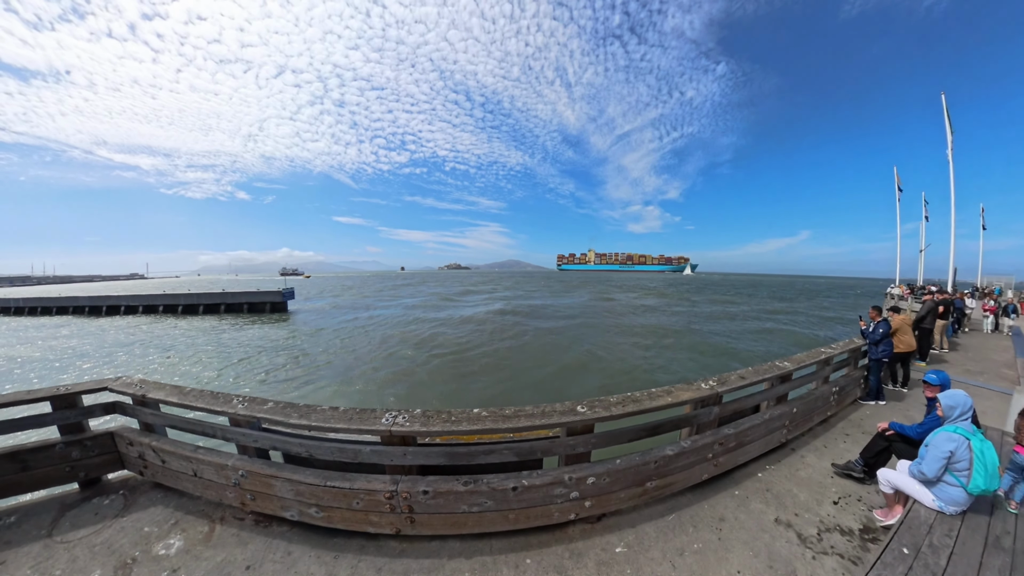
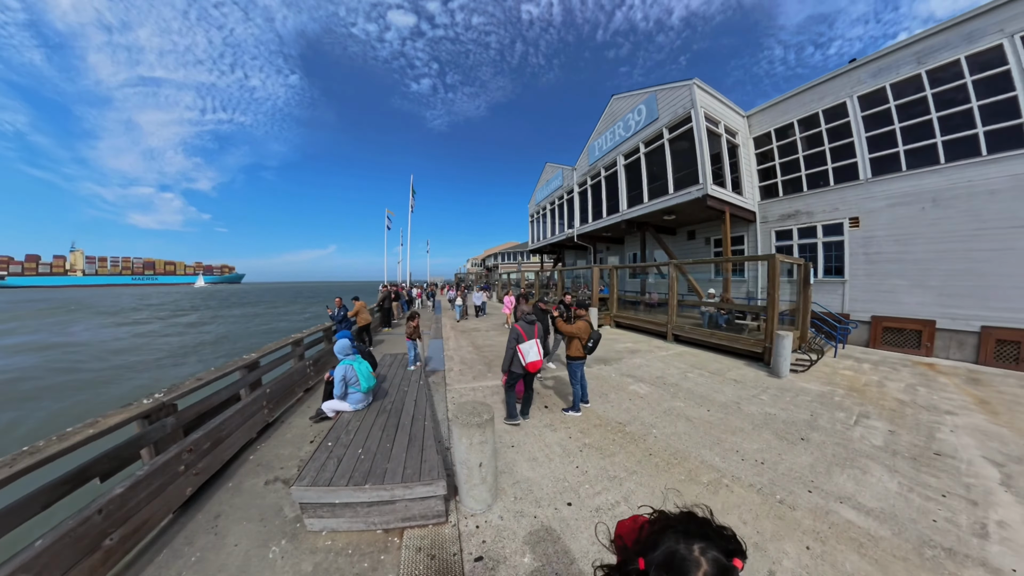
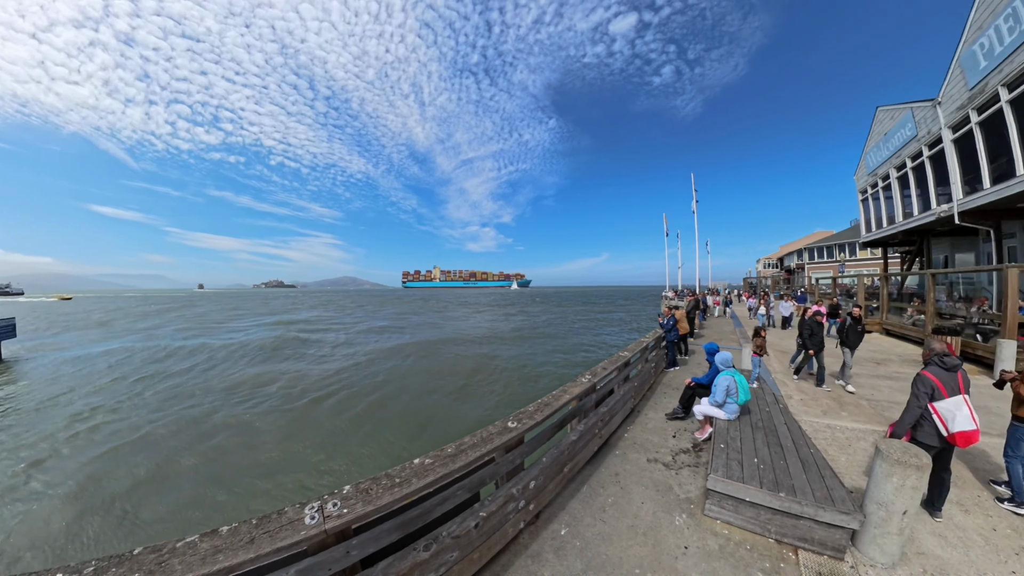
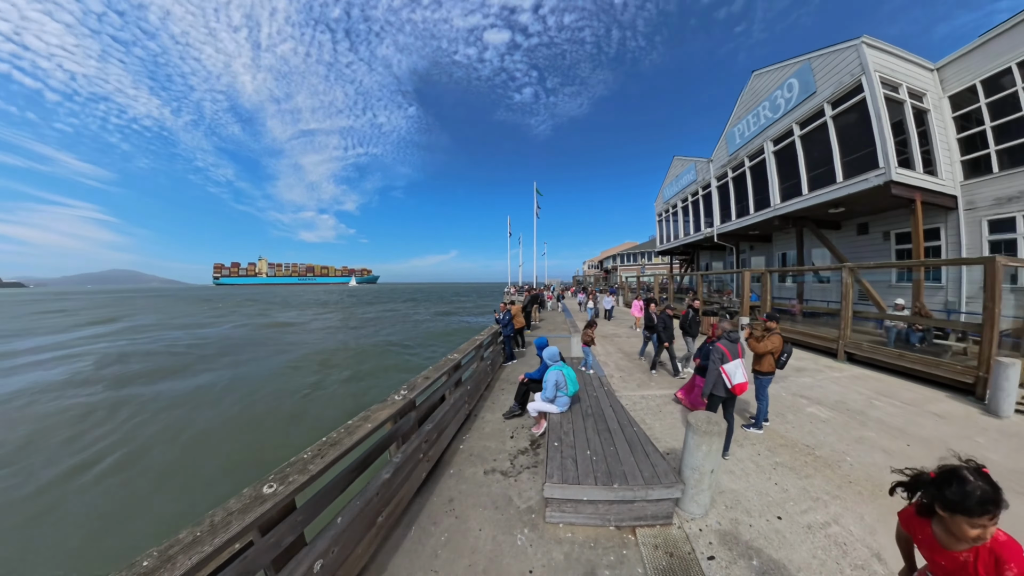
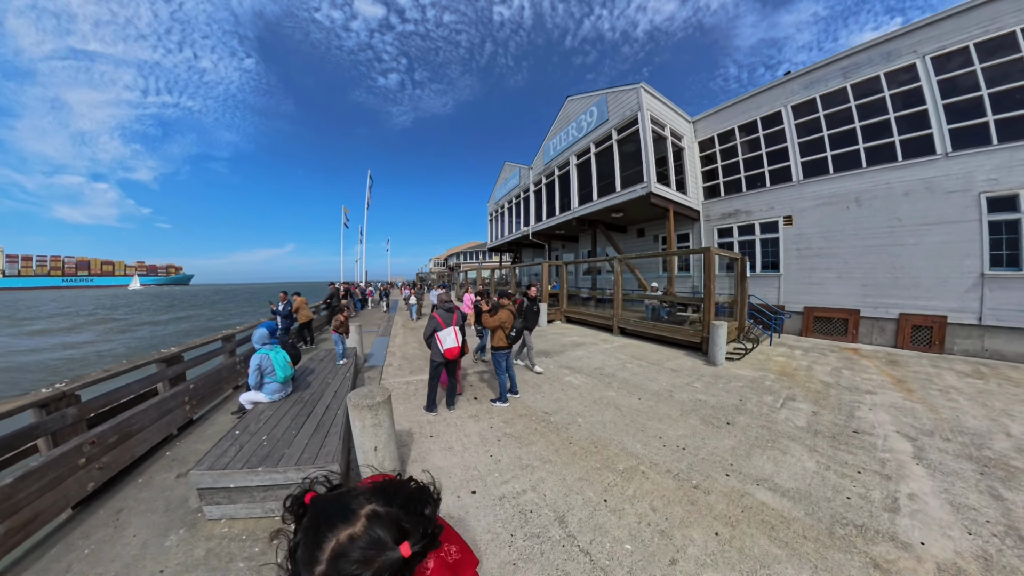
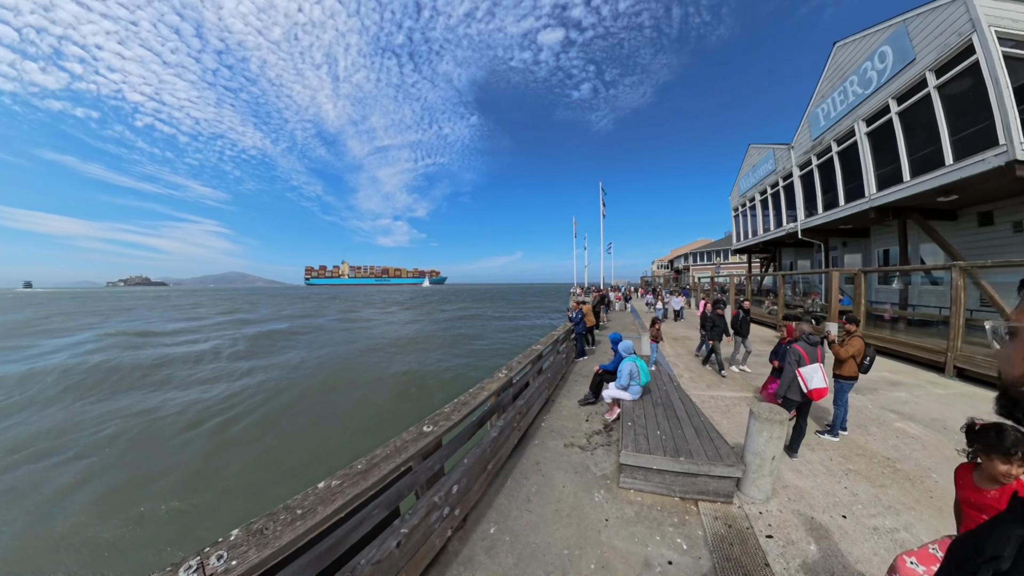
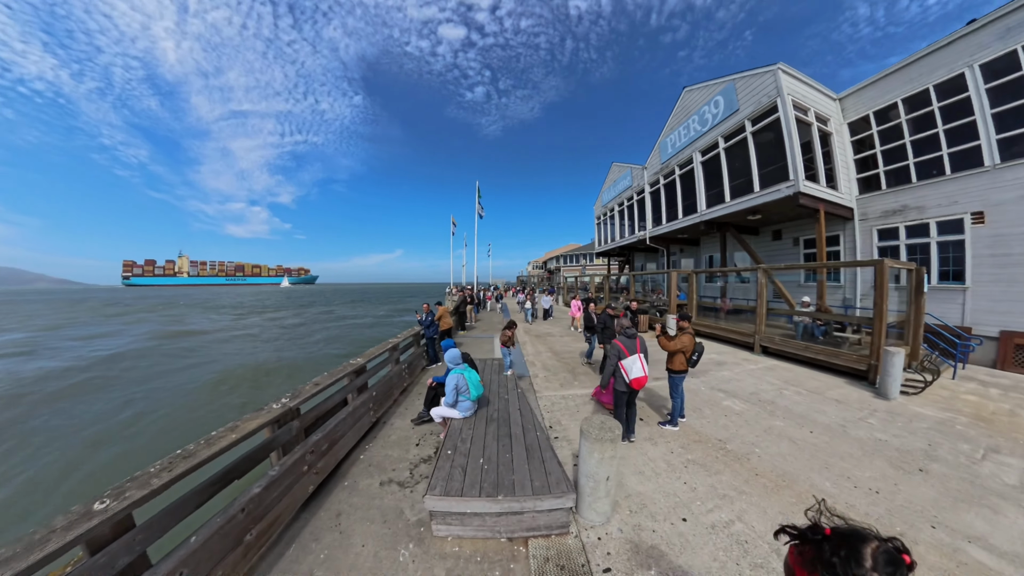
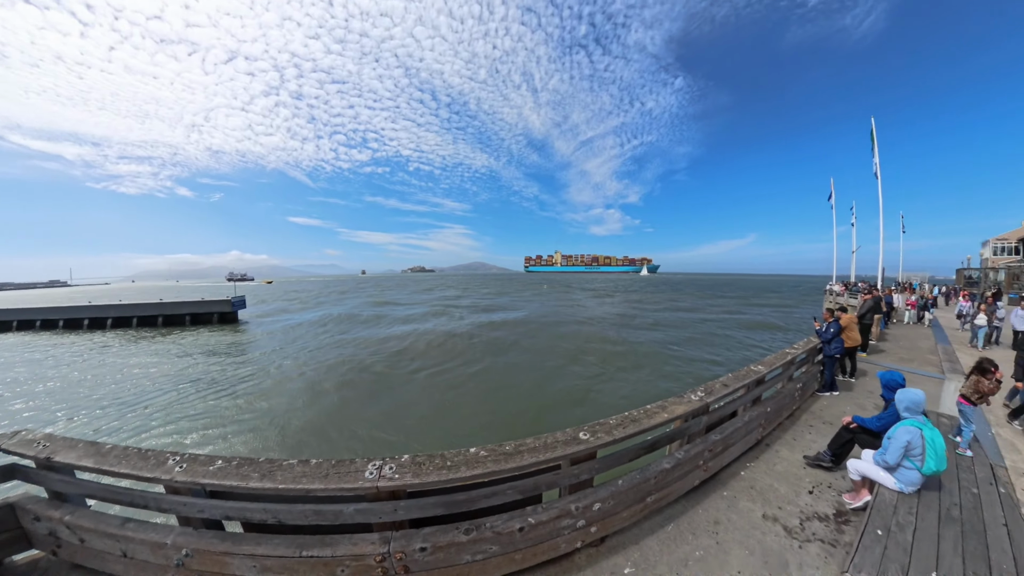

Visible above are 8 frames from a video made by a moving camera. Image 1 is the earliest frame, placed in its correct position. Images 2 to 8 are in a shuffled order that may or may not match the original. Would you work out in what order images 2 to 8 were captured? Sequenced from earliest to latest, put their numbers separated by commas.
8, 3, 6, 4, 7, 2, 5
